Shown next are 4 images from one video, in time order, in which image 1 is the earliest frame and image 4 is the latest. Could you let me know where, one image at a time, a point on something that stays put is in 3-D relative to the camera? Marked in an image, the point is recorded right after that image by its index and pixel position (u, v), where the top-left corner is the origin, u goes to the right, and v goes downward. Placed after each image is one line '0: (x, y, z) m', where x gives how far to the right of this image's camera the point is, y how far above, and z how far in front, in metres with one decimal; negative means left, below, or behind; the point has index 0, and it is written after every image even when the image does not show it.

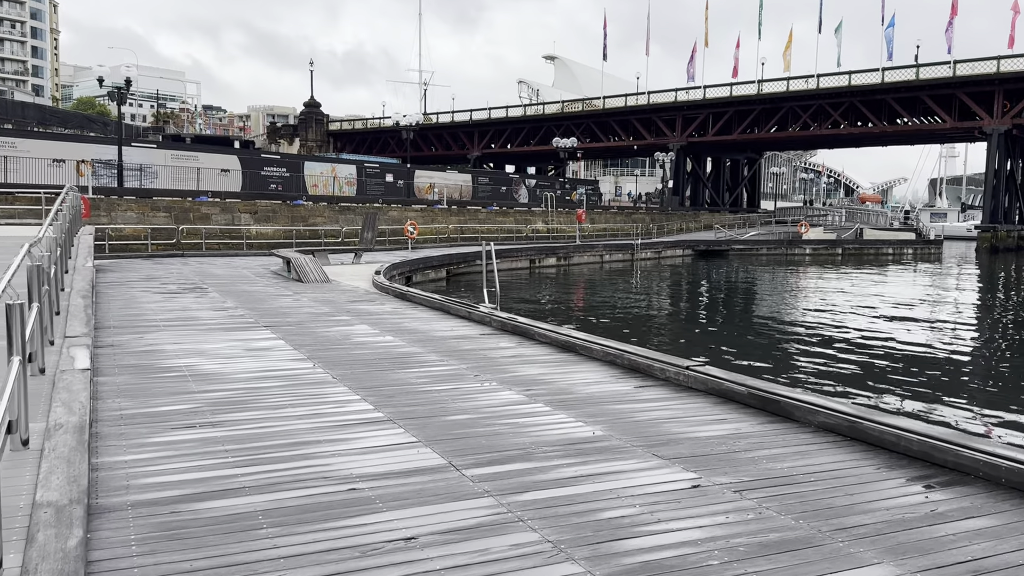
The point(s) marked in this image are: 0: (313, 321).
0: (-2.7, -0.4, +11.1) m
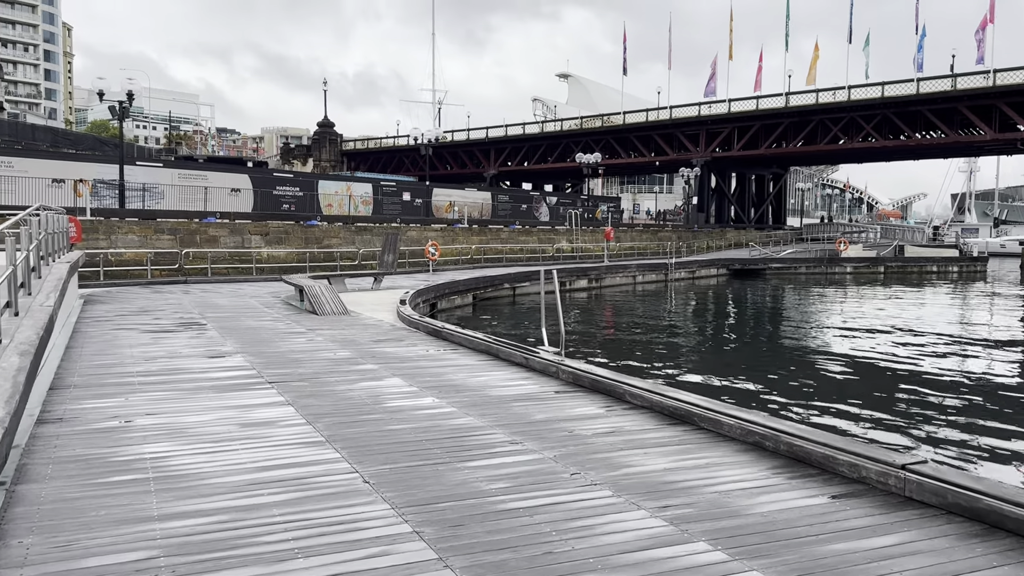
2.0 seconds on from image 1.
0: (-1.9, -0.9, +8.7) m
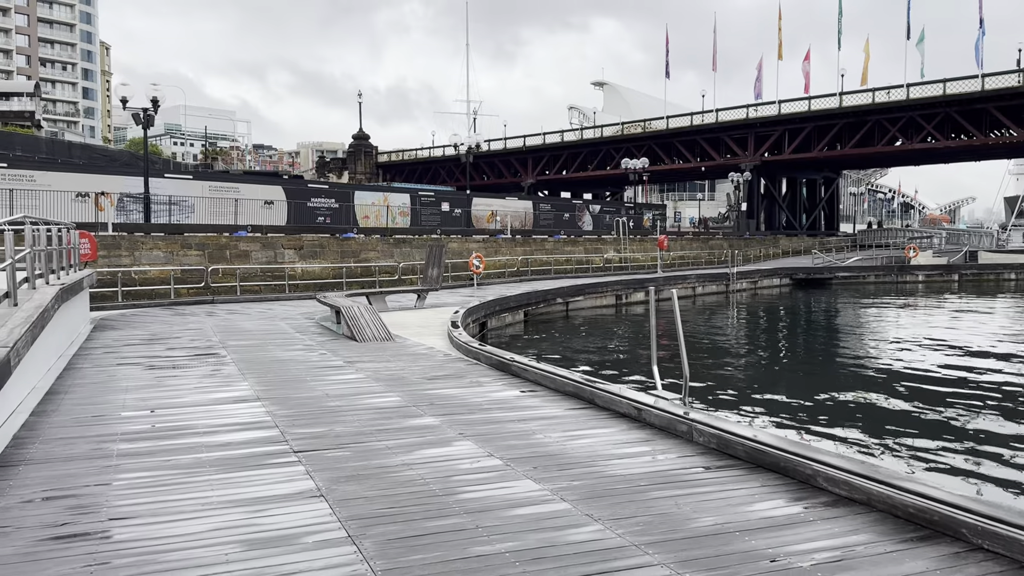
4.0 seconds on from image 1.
0: (-1.1, -1.1, +6.5) m
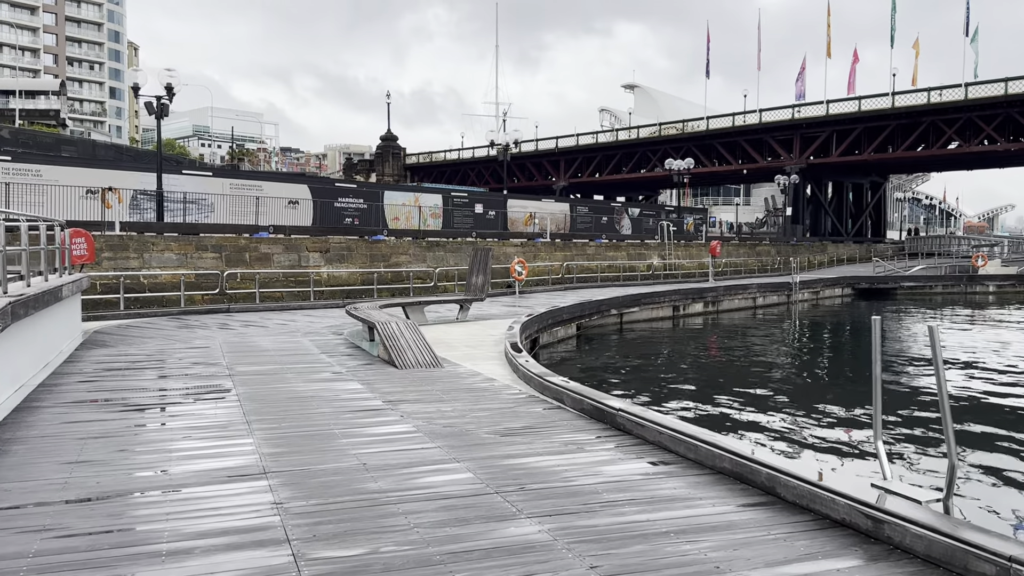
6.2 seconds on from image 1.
0: (-0.3, -1.3, +3.9) m
